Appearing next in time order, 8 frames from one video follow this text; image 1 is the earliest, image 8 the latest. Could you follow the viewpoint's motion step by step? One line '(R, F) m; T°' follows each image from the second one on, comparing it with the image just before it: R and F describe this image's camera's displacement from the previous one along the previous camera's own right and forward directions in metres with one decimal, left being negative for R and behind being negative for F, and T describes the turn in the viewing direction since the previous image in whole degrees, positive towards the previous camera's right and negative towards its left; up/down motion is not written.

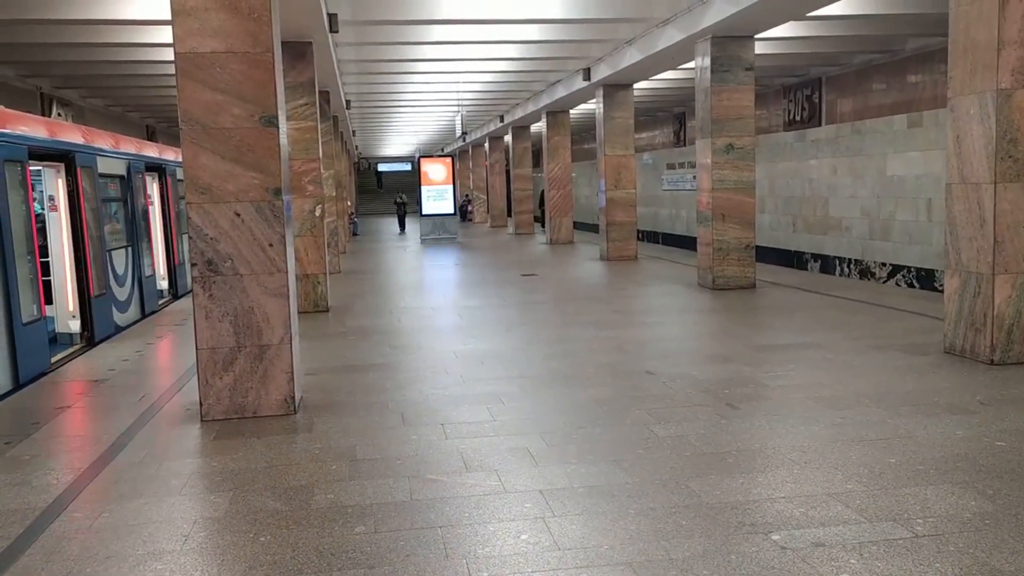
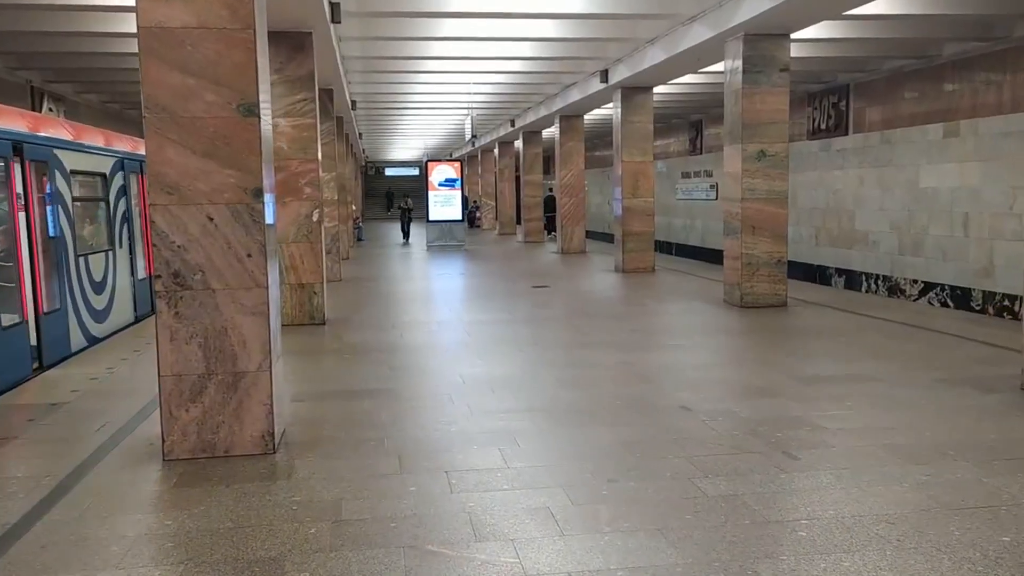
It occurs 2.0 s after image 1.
(-0.1, +0.9) m; 0°
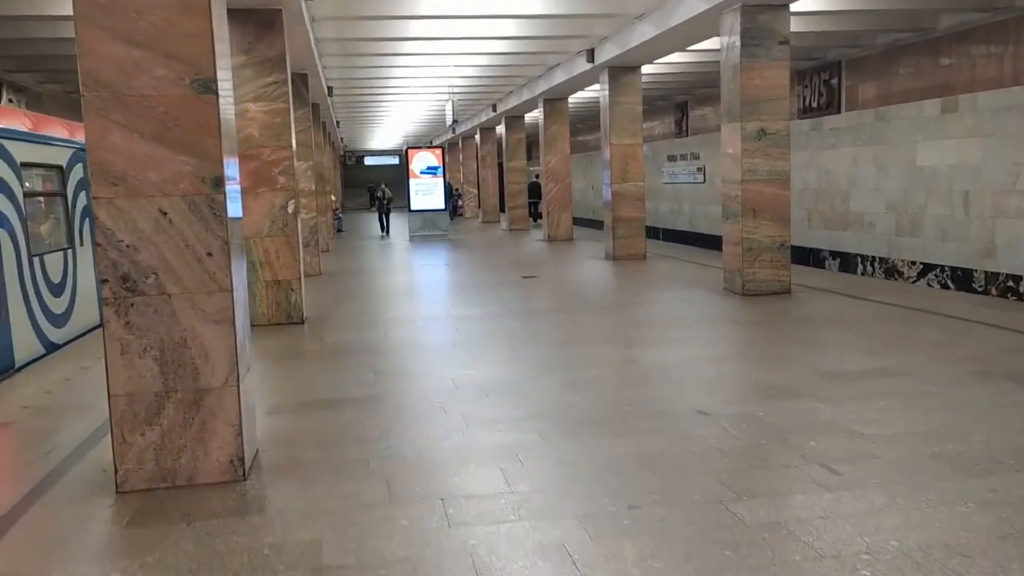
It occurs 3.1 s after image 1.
(-0.1, +0.6) m; +1°
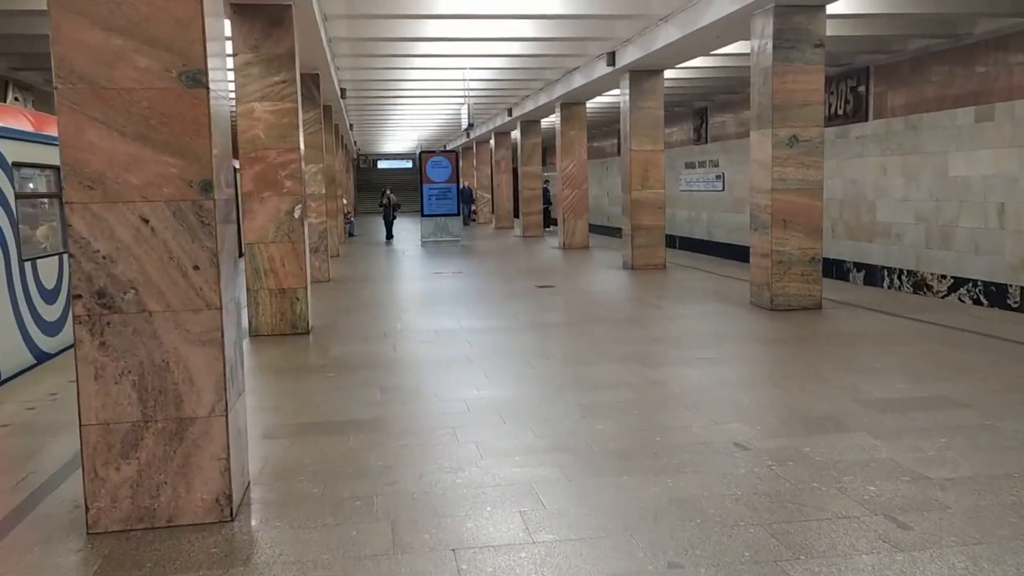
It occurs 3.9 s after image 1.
(-0.1, +0.5) m; -1°
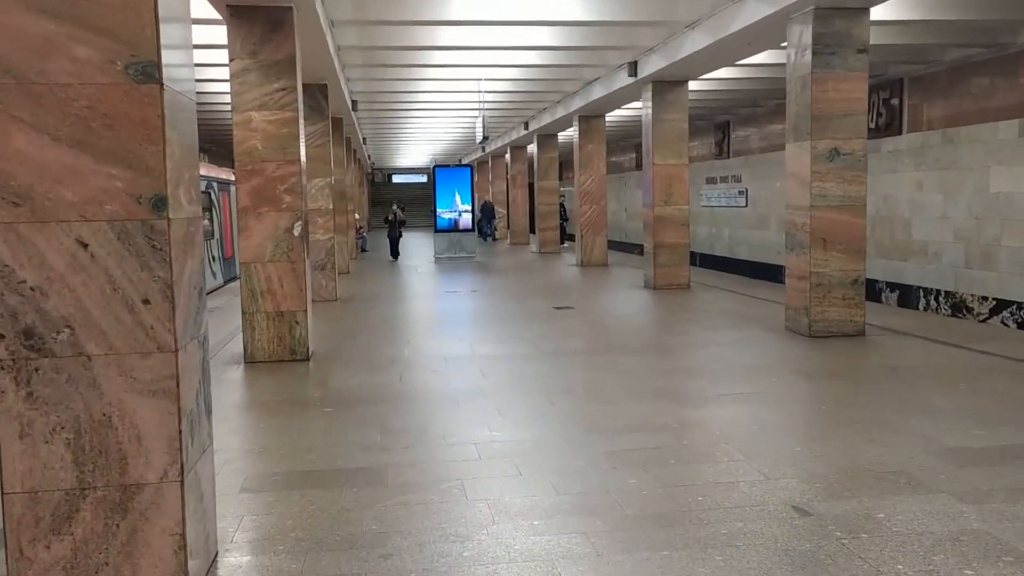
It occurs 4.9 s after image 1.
(0.0, +0.8) m; -1°
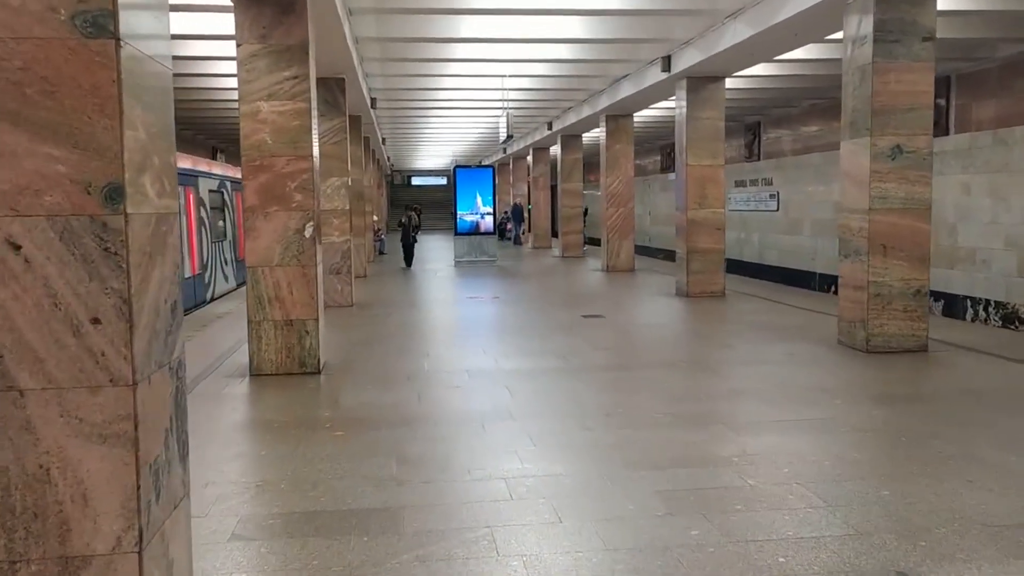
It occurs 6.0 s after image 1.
(-0.1, +0.8) m; -1°
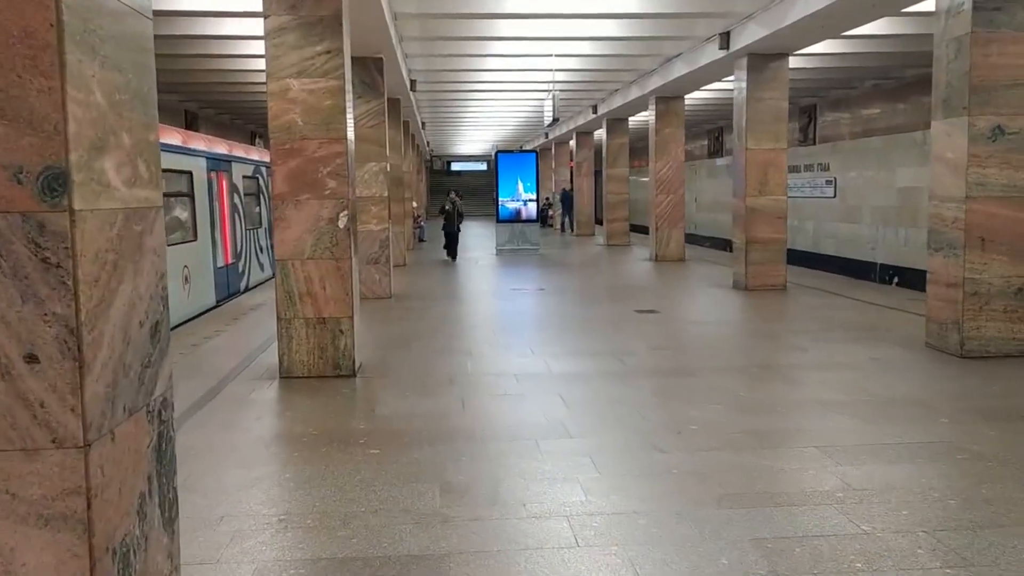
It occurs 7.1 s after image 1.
(-0.1, +0.8) m; -2°
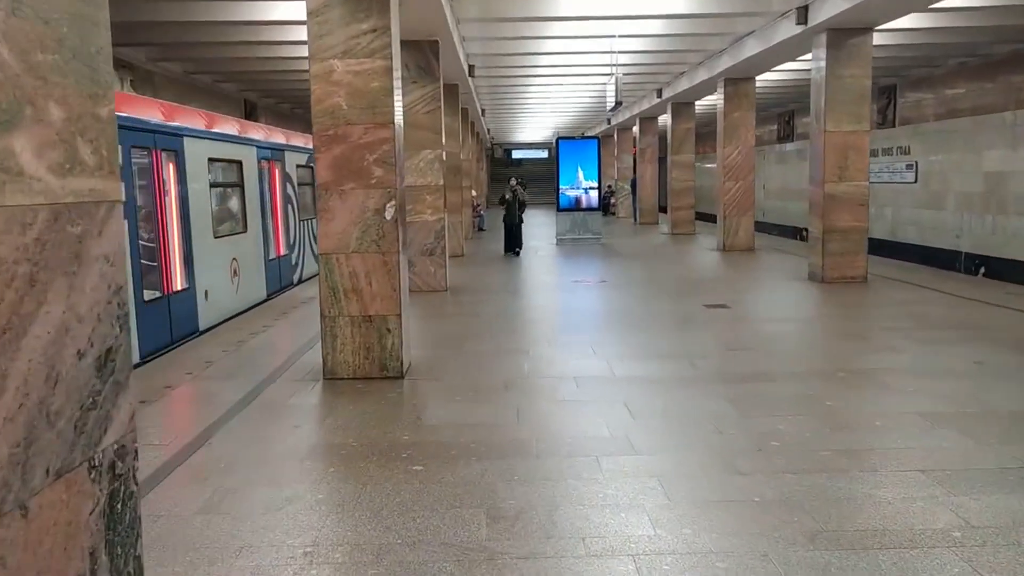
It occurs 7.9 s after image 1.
(0.0, +0.6) m; -4°
